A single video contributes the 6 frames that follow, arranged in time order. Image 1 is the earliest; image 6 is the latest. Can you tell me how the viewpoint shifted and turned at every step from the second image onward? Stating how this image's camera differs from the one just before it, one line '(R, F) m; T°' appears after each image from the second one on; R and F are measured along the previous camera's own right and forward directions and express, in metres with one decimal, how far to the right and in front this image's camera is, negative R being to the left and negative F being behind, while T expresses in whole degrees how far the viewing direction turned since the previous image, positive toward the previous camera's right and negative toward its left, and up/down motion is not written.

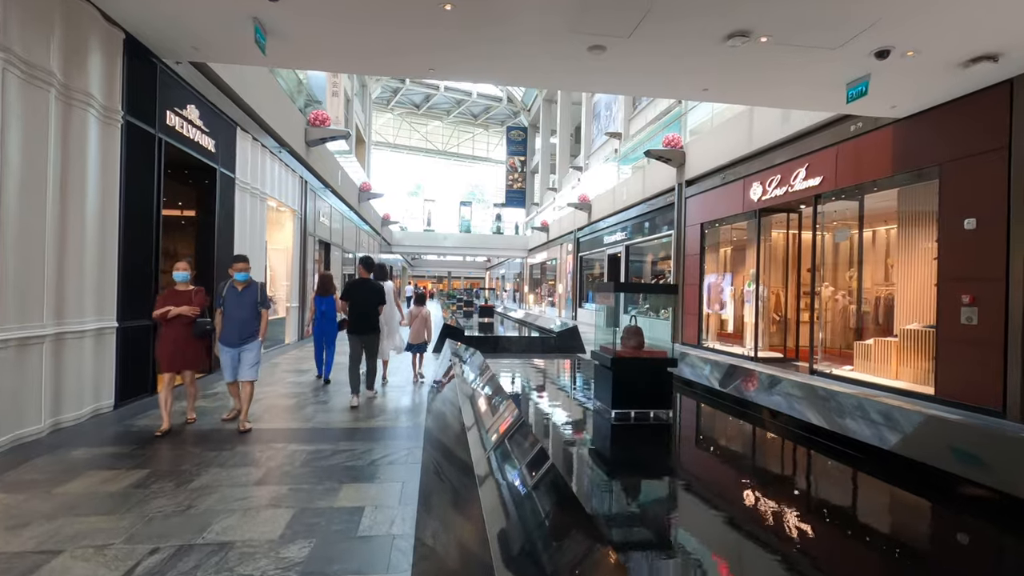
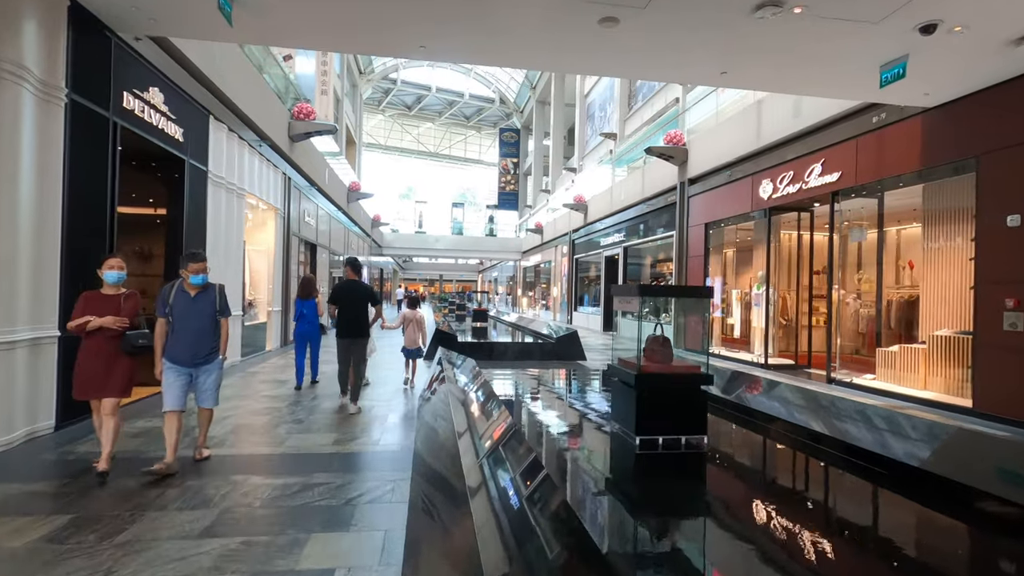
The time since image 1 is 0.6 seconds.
(-0.1, +0.6) m; +1°
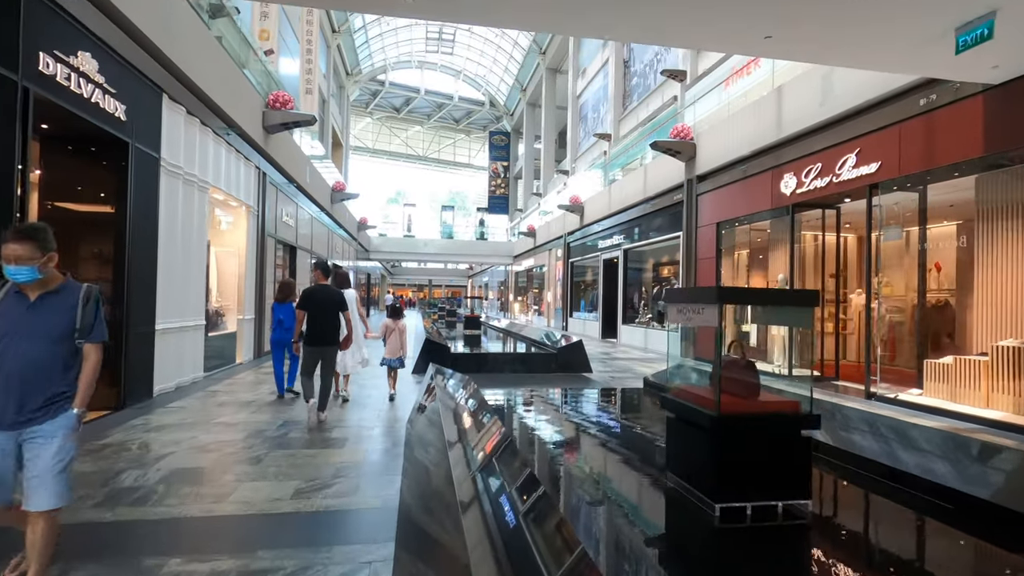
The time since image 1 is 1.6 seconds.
(-0.1, +0.9) m; +1°
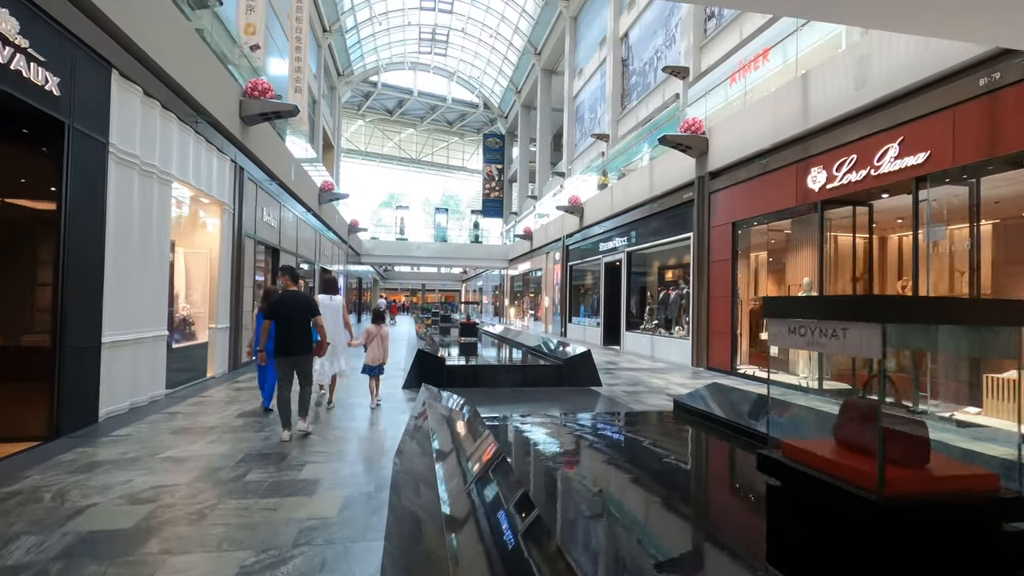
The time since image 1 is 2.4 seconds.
(-0.1, +0.8) m; +1°
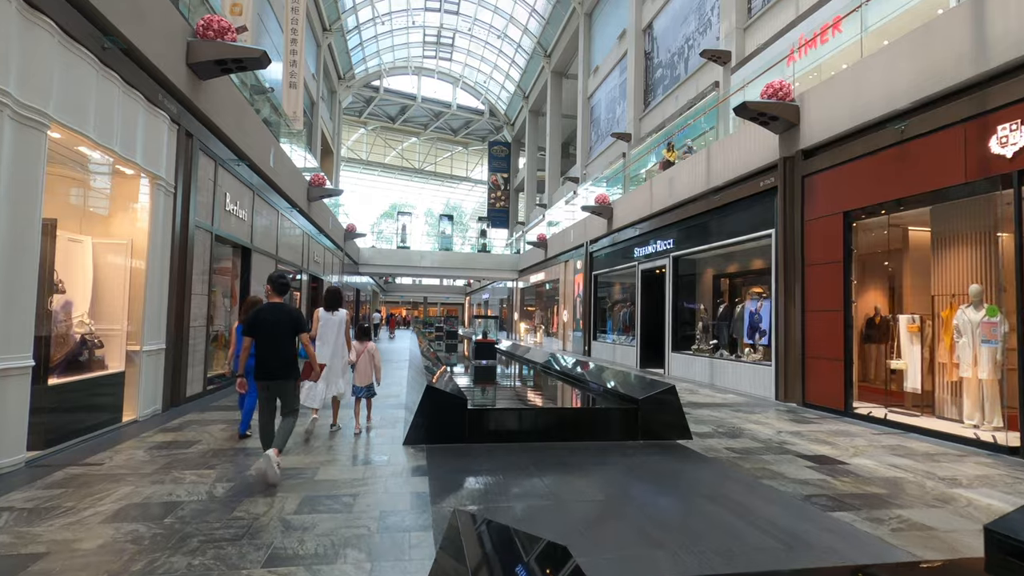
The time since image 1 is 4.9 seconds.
(-0.5, +2.3) m; 0°
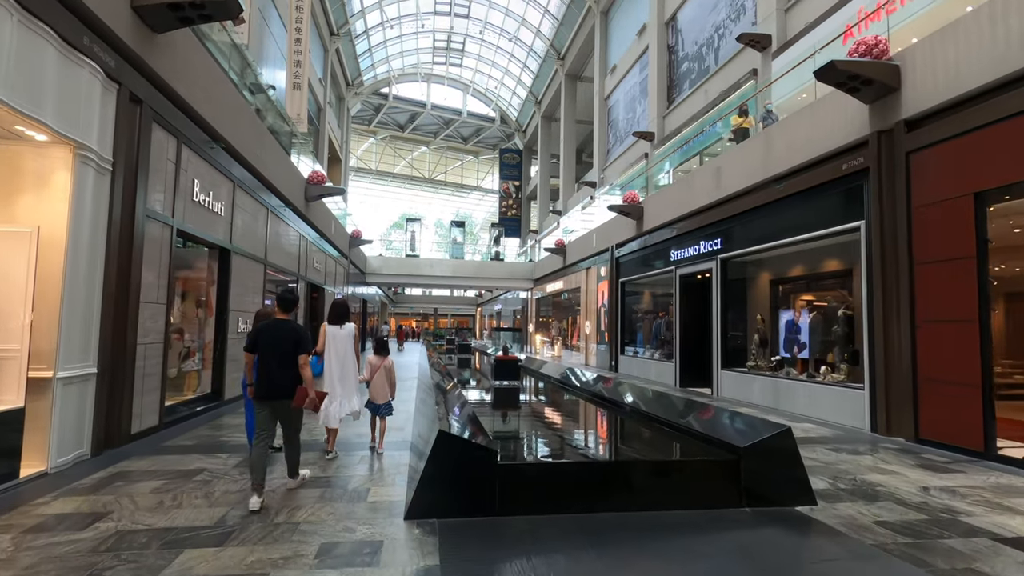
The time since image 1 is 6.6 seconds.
(-0.3, +1.5) m; -1°
